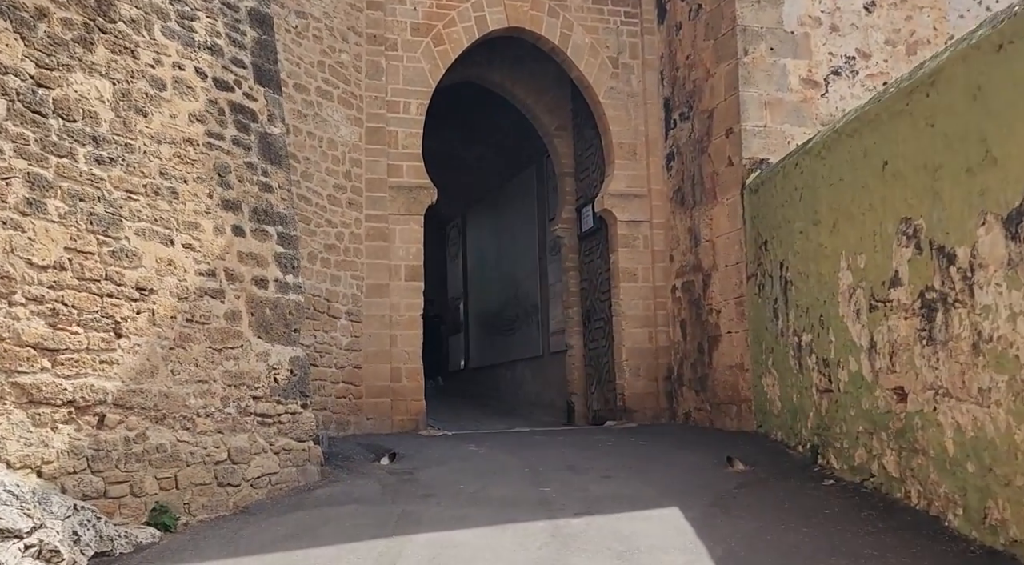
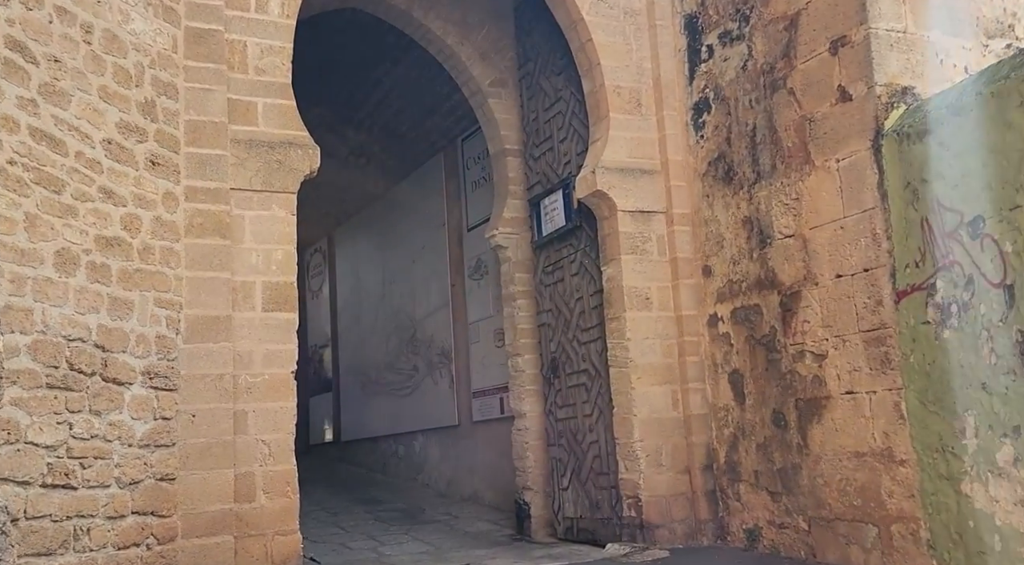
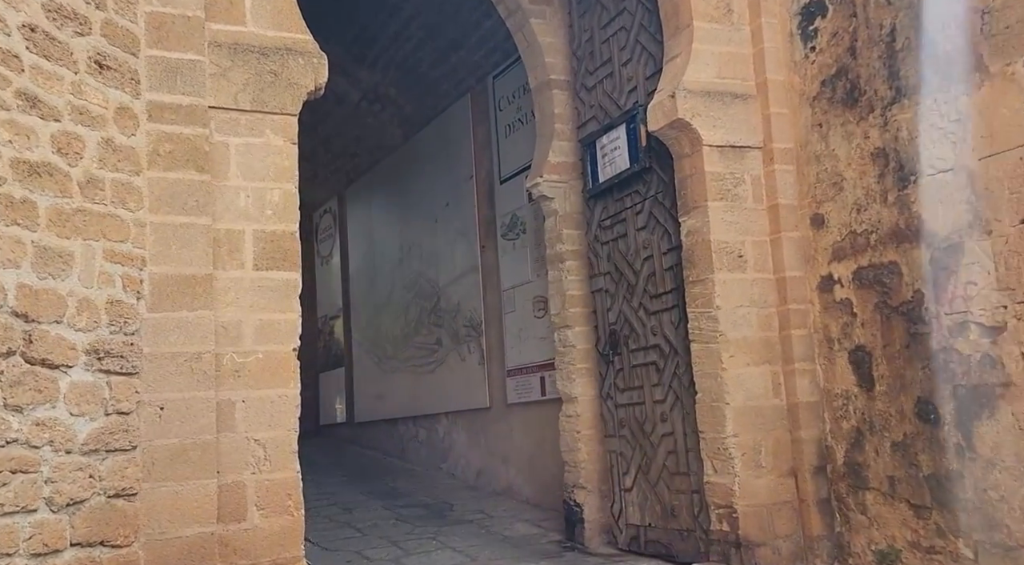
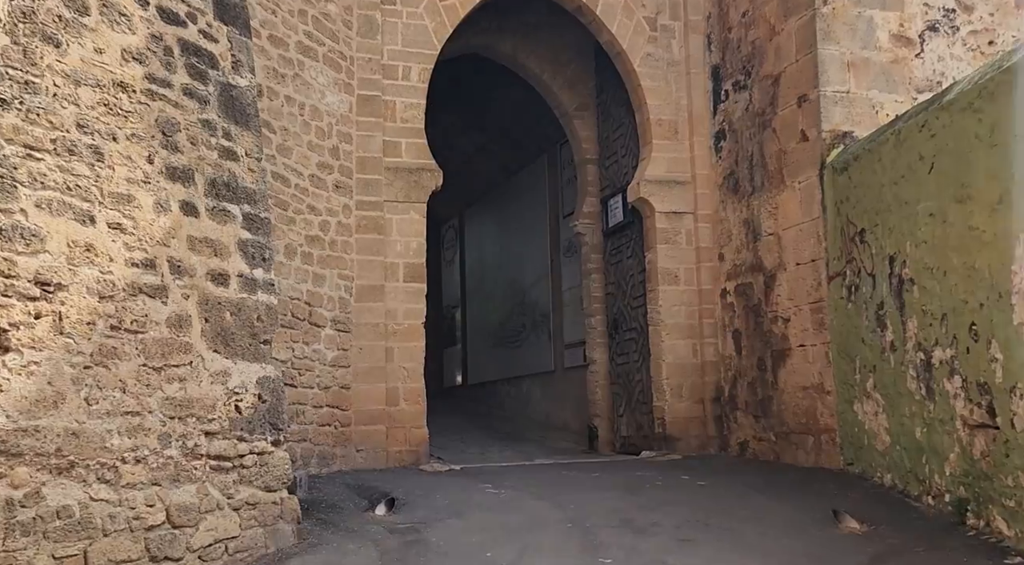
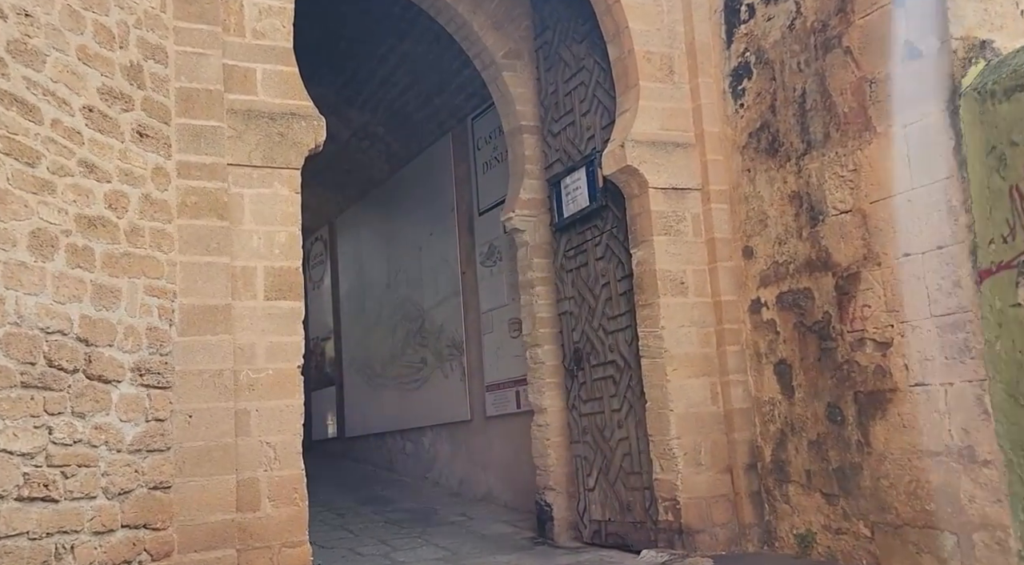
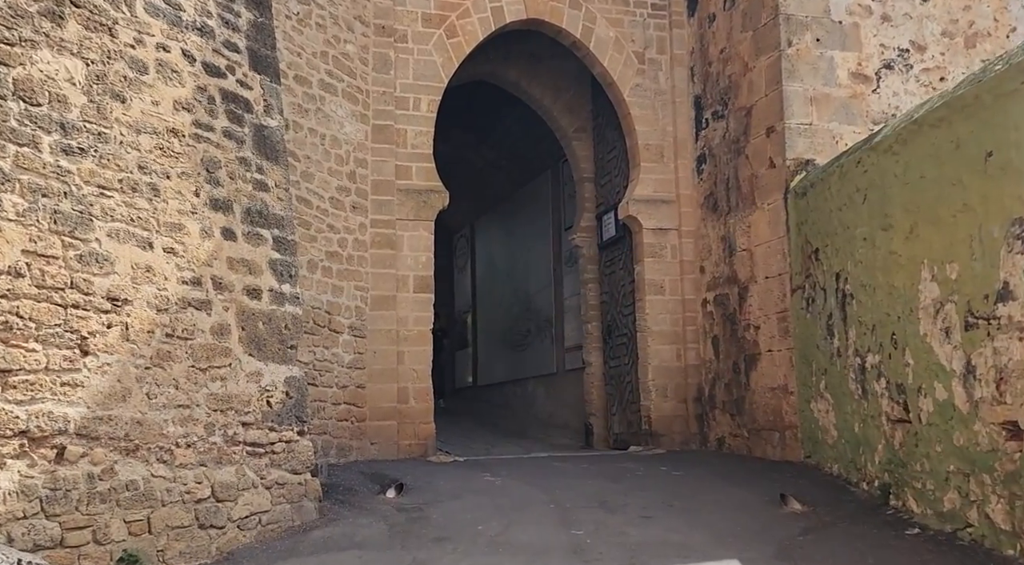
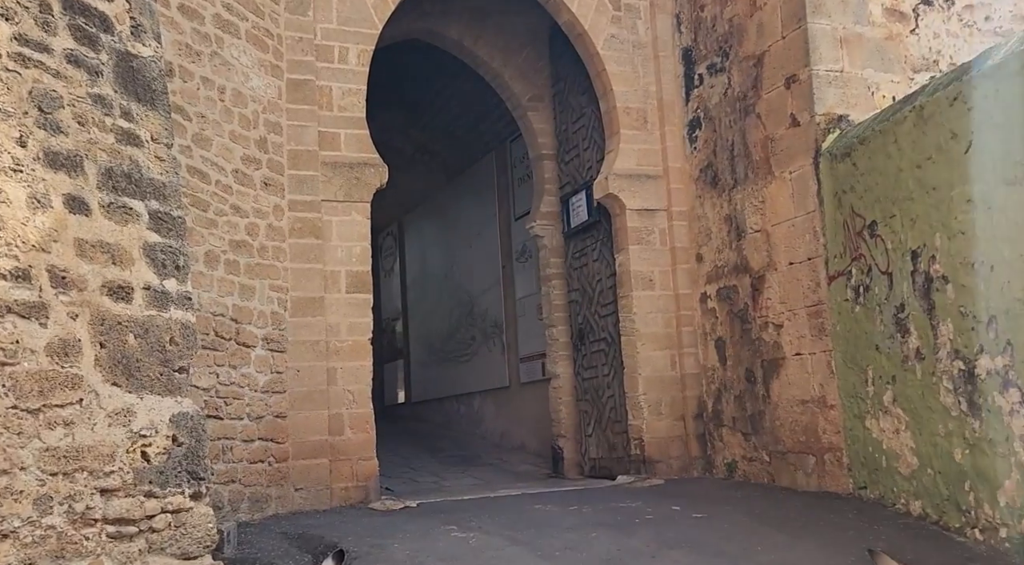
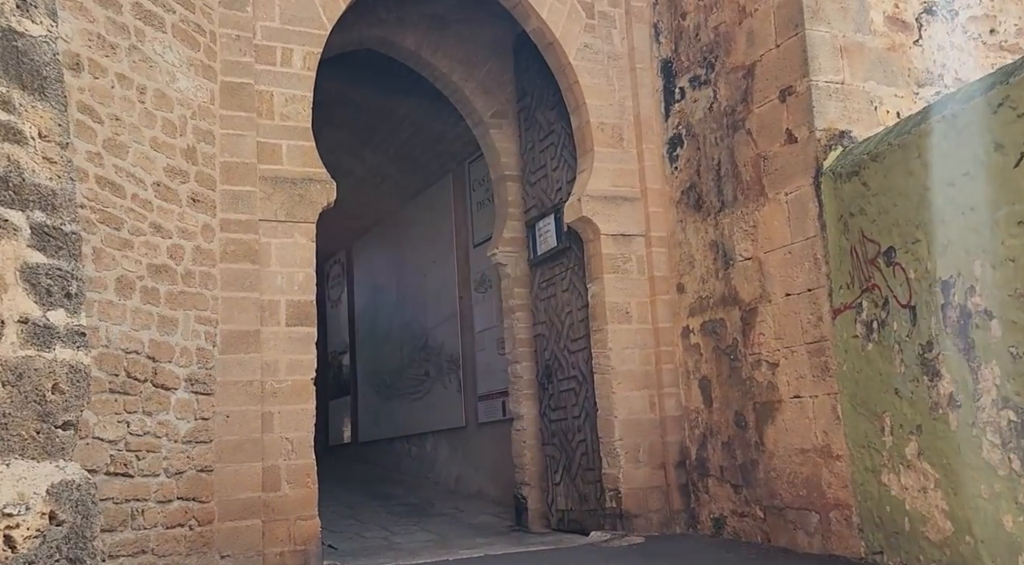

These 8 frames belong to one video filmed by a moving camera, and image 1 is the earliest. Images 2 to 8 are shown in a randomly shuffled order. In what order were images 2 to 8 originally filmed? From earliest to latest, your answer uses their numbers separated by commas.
6, 4, 7, 8, 2, 5, 3
